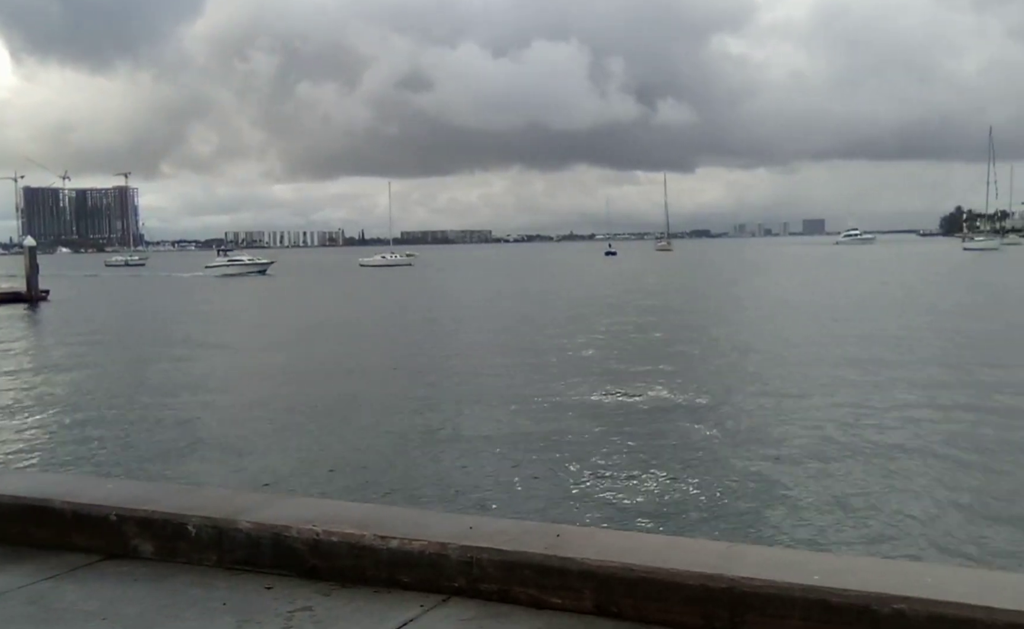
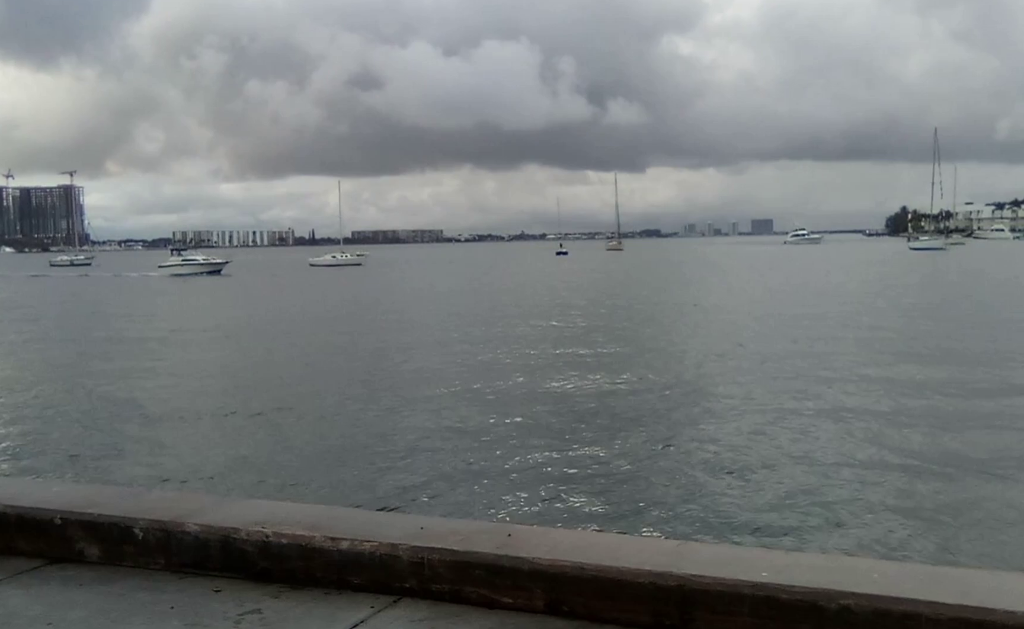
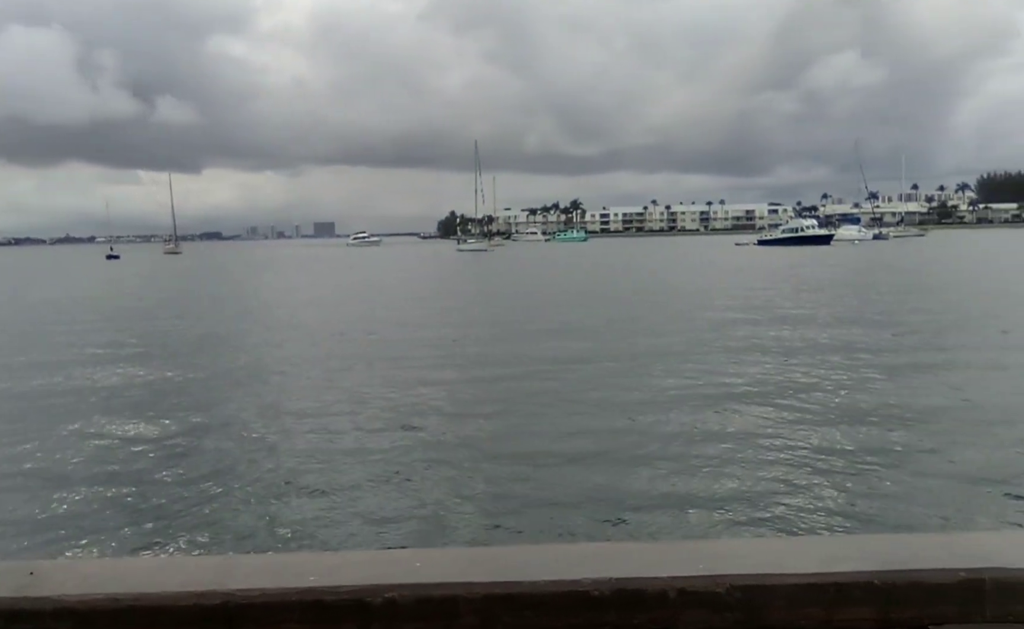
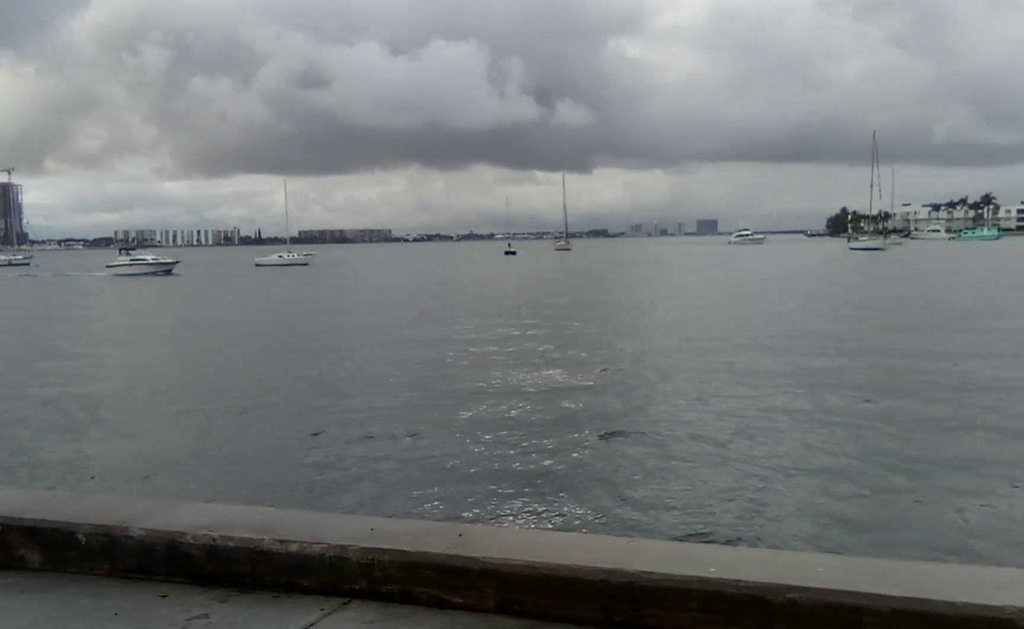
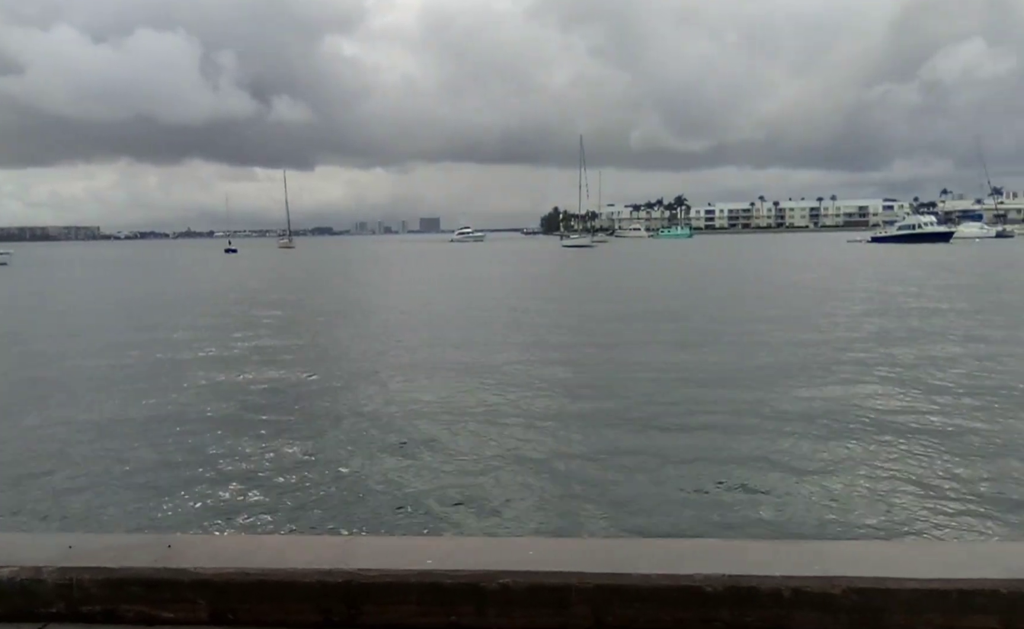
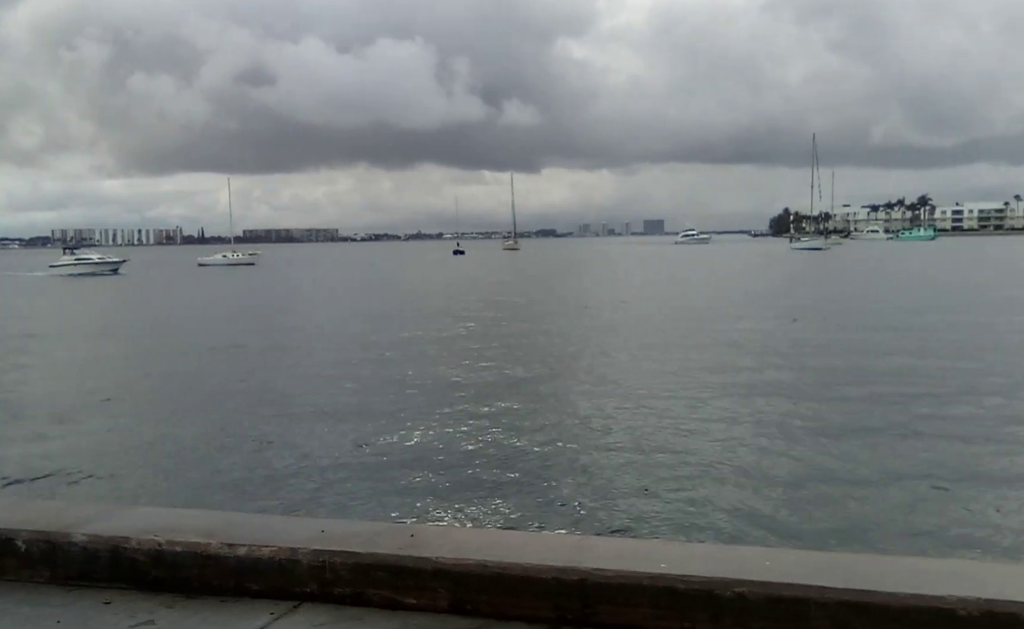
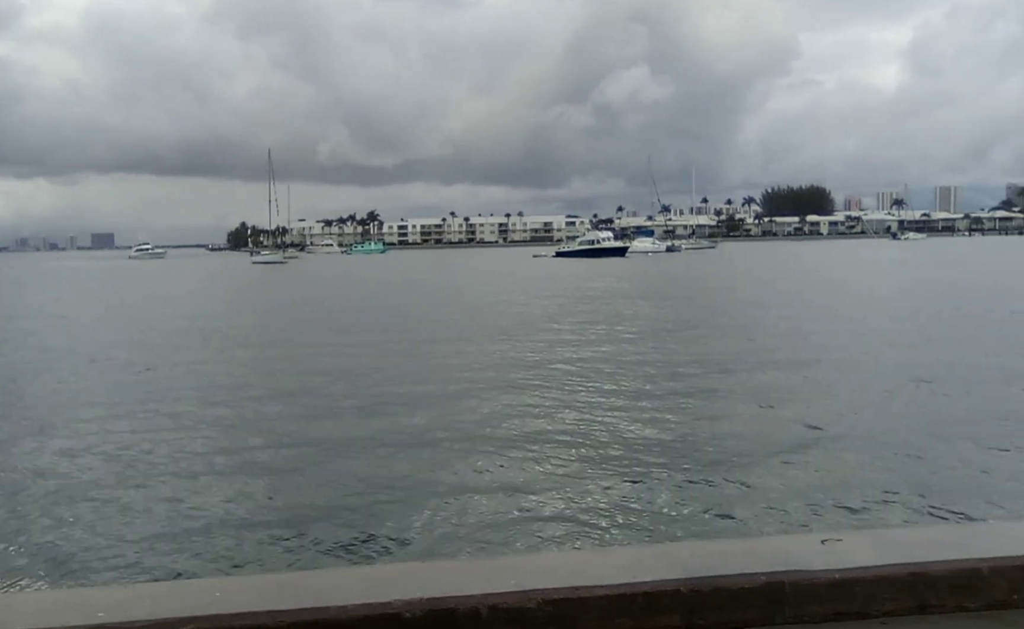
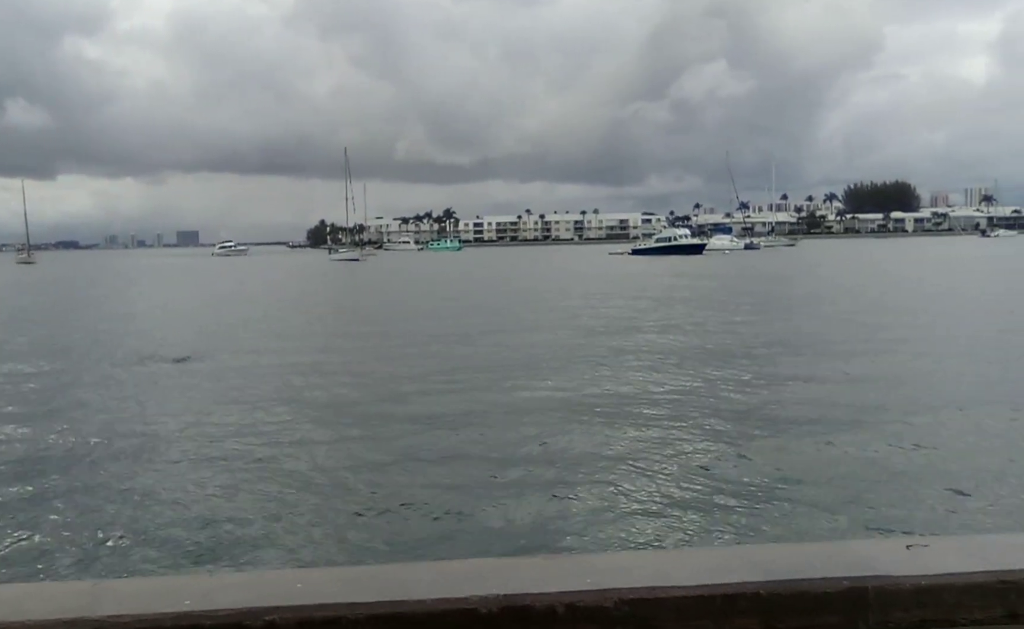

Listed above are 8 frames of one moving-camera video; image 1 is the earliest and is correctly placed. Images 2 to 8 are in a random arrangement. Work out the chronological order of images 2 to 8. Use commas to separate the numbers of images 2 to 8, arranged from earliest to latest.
2, 4, 6, 5, 3, 8, 7
